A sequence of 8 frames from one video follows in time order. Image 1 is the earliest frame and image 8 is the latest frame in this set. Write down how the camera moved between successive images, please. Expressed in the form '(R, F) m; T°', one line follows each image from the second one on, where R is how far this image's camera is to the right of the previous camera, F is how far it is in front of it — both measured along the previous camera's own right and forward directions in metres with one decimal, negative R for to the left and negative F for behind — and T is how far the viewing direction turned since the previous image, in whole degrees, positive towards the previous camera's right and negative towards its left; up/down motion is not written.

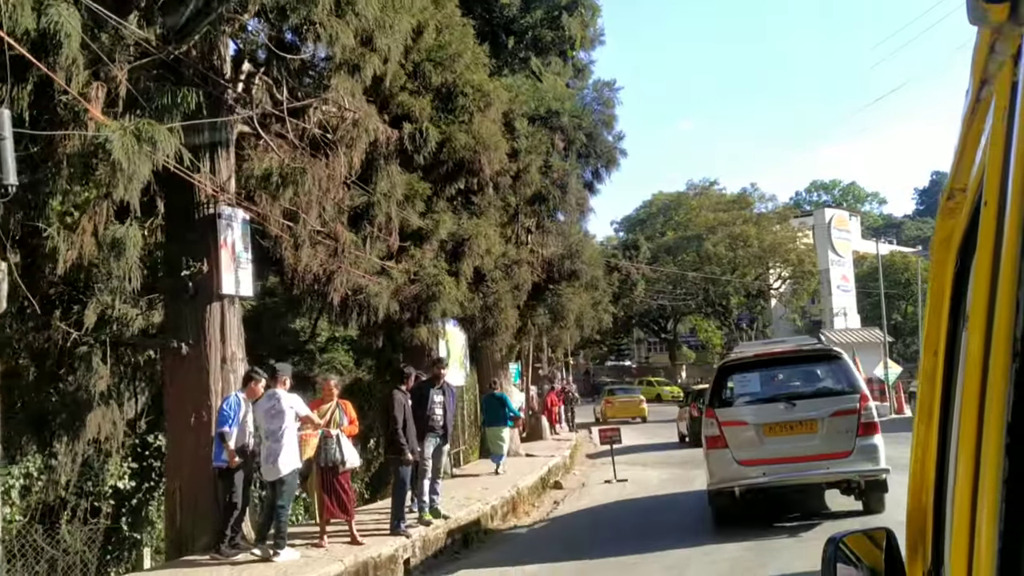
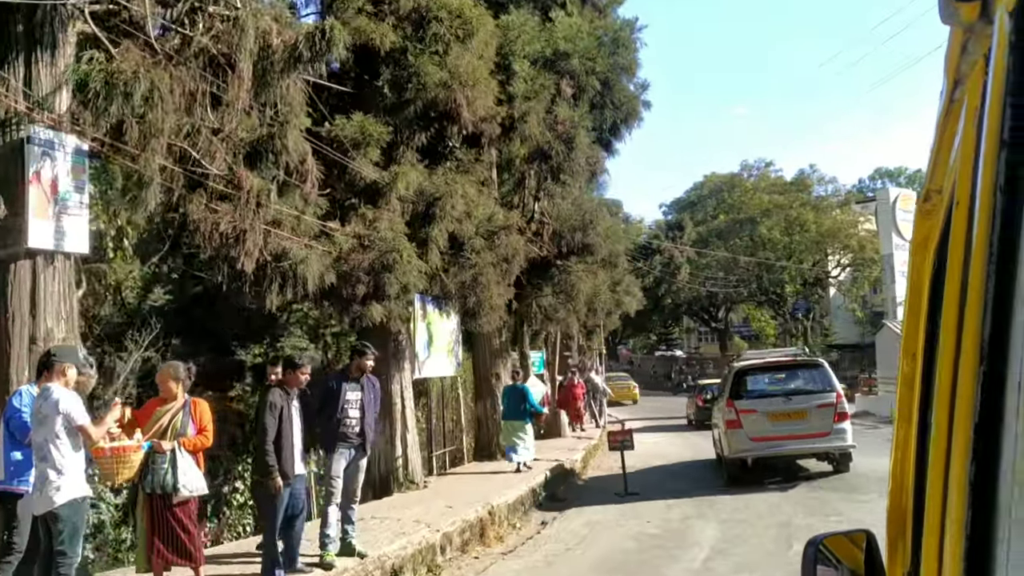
(+0.9, +2.7) m; -3°
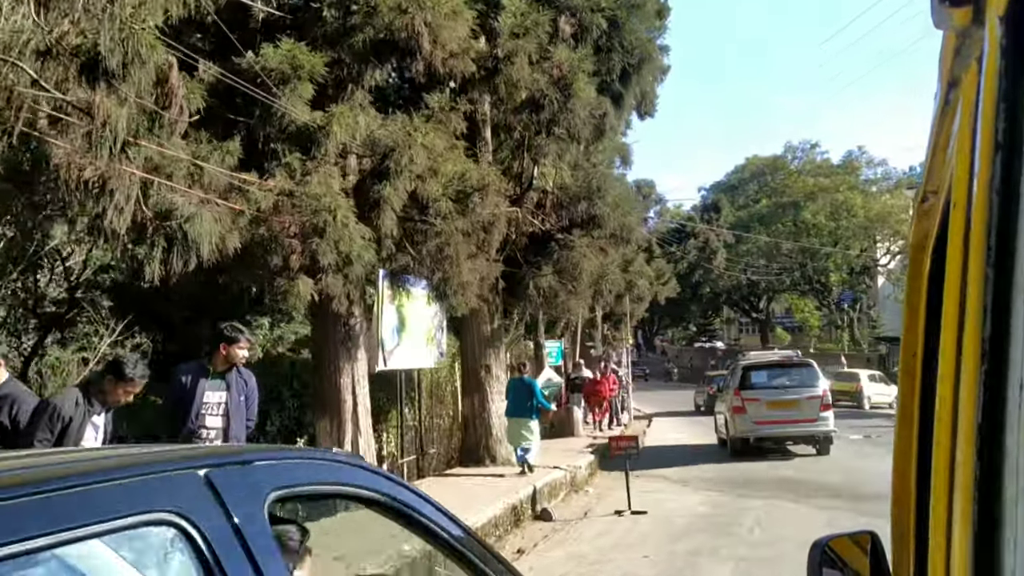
(+0.7, +2.2) m; -3°
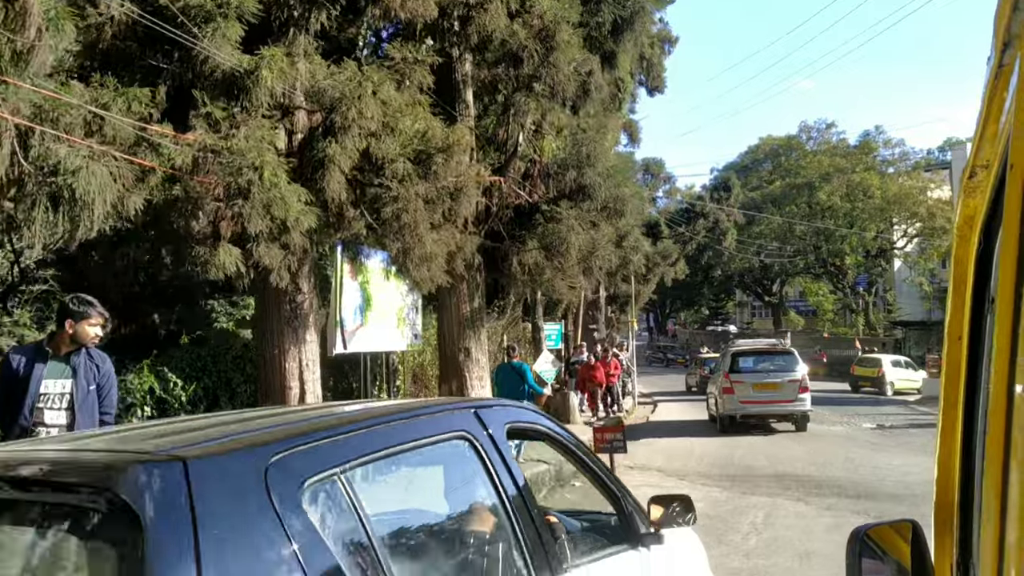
(+0.4, +1.2) m; -1°
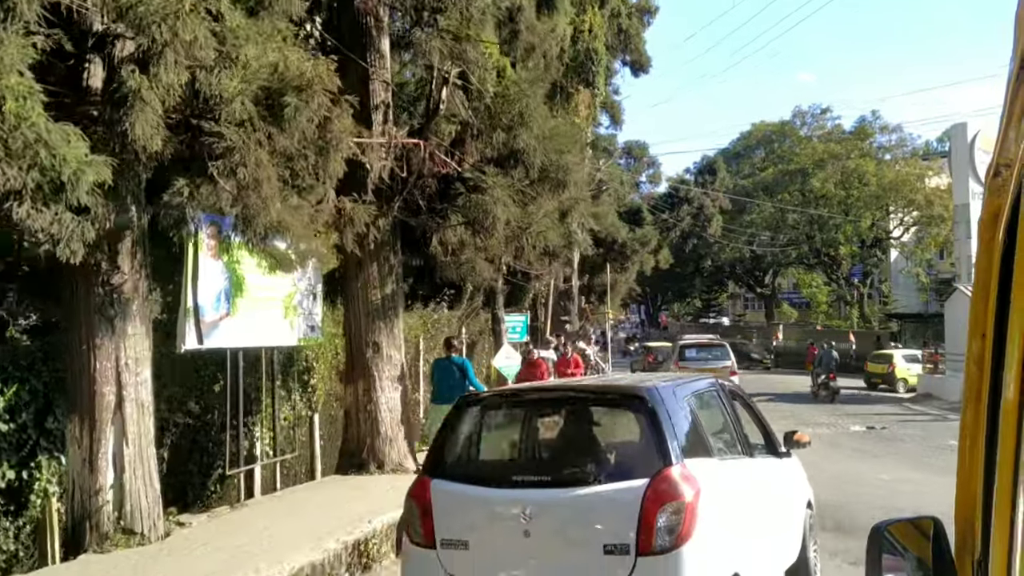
(+0.9, +1.9) m; 0°
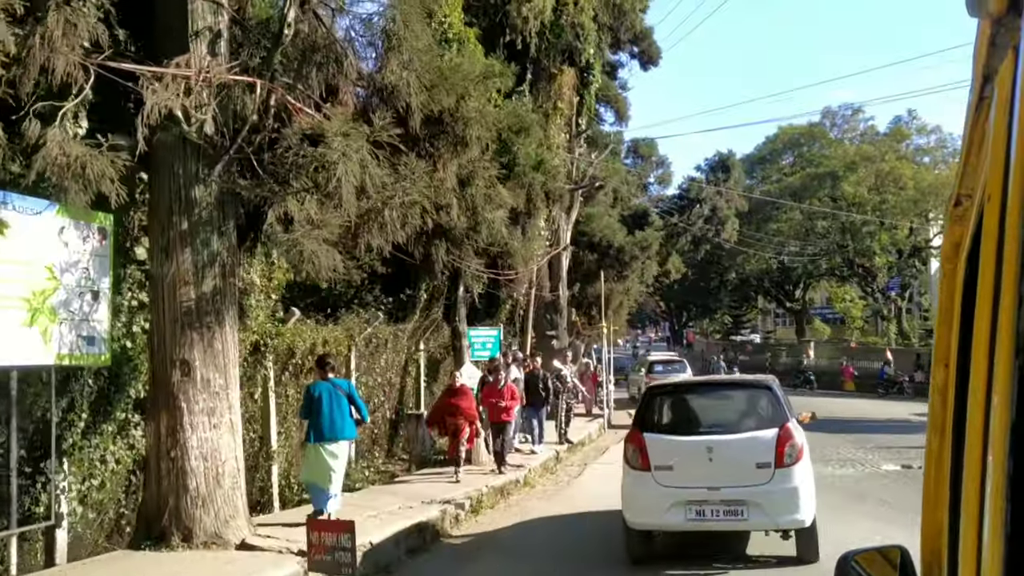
(+1.3, +3.1) m; -2°
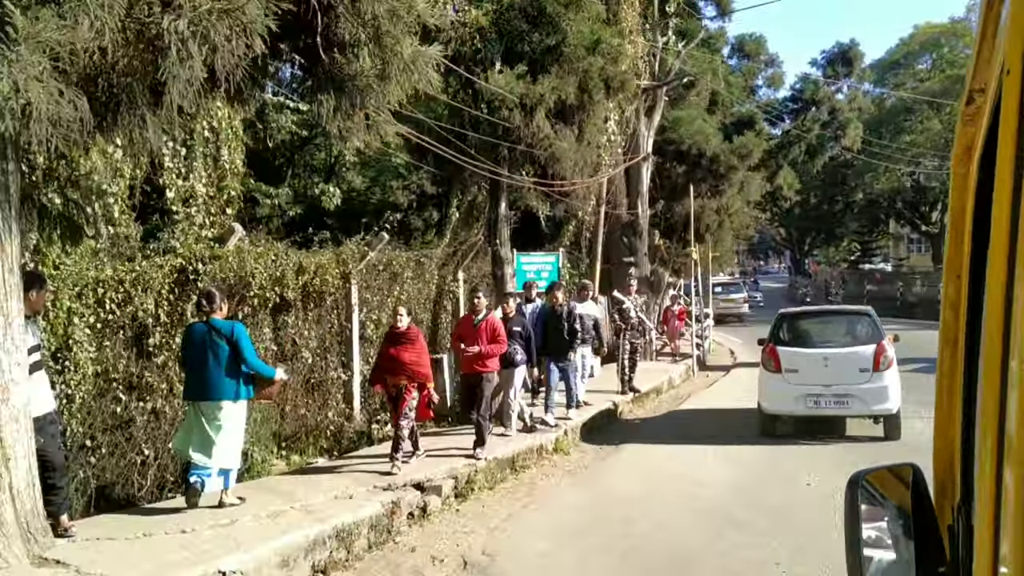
(+1.0, +3.1) m; -7°
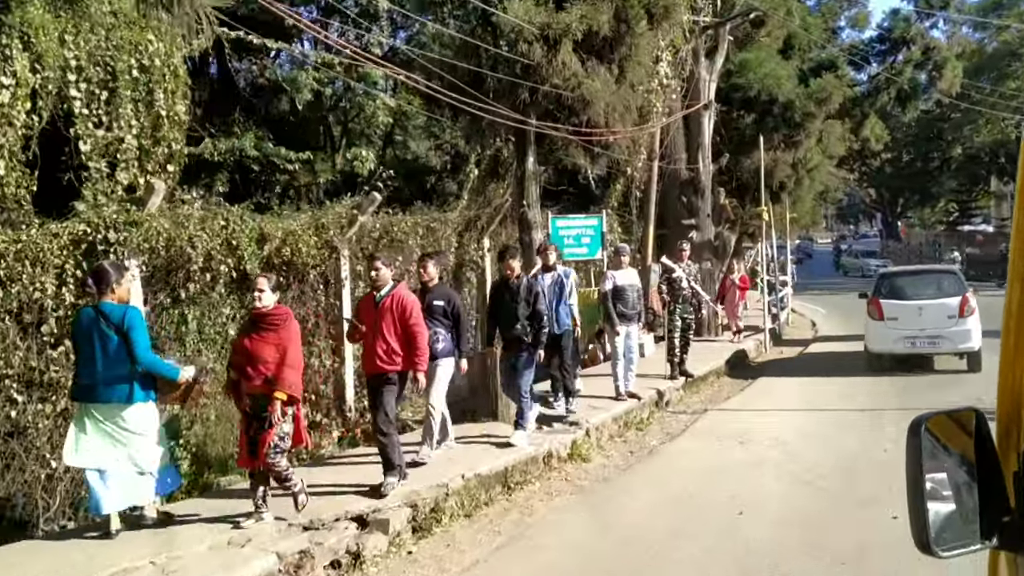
(+0.7, +2.0) m; -5°
